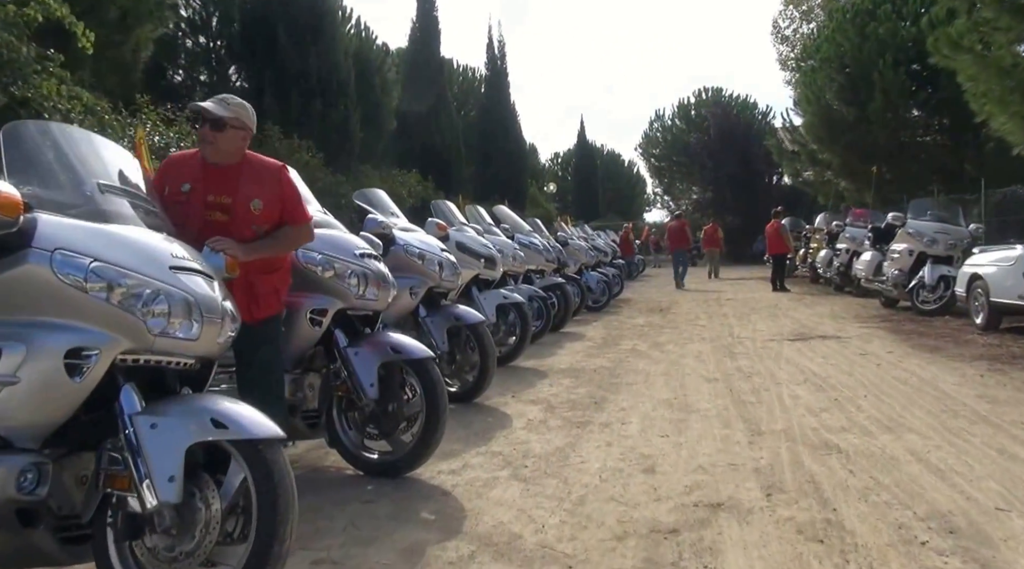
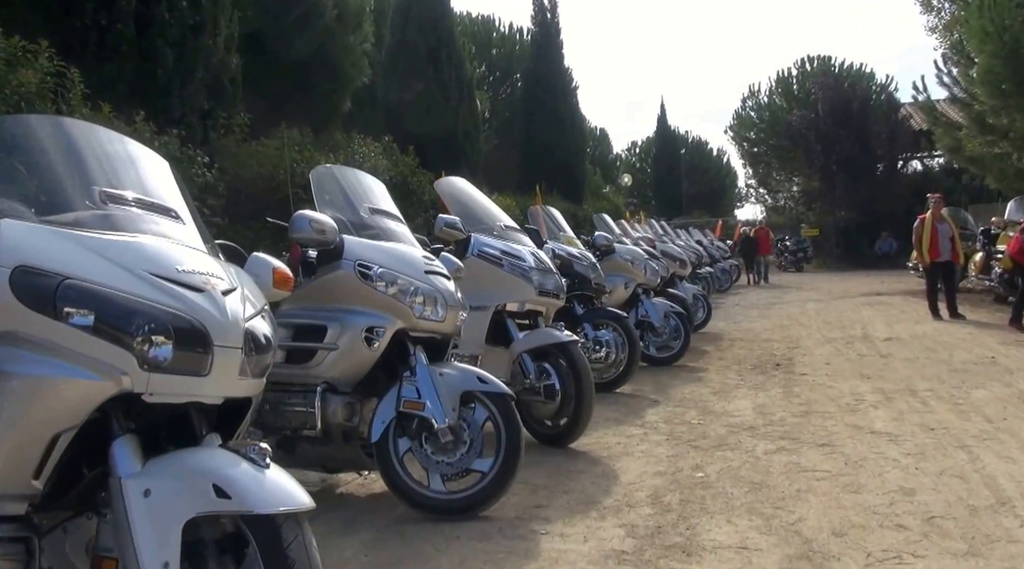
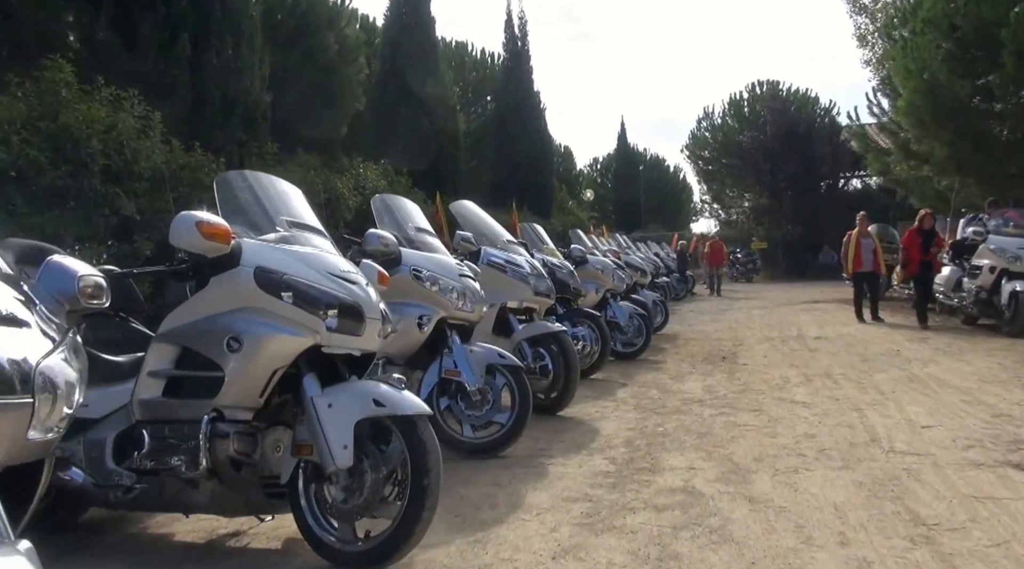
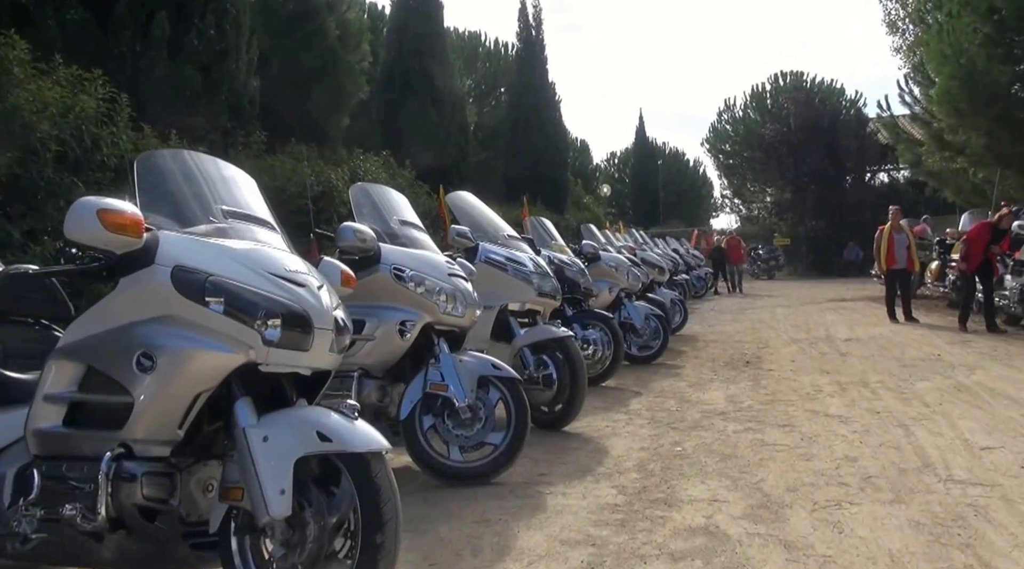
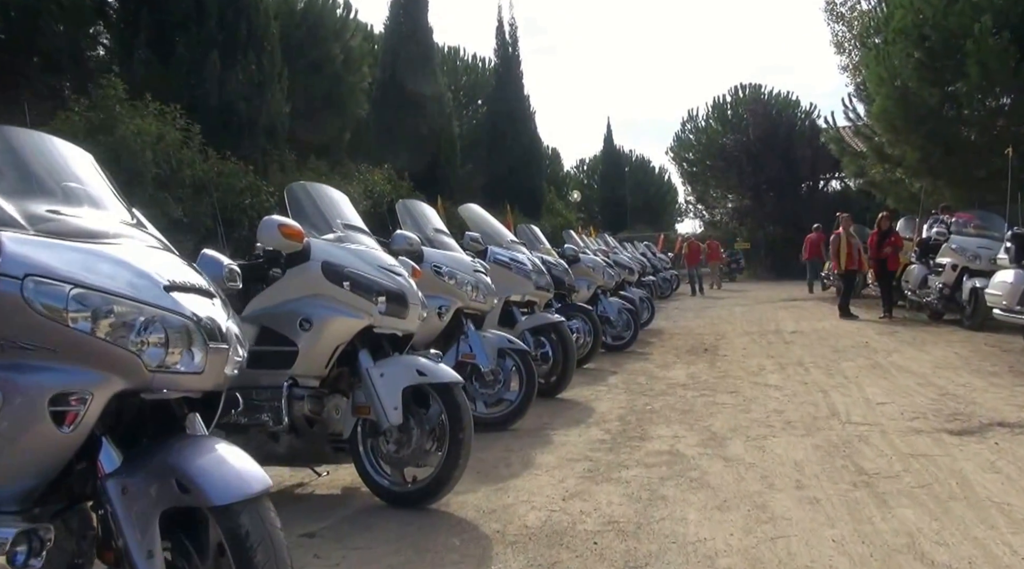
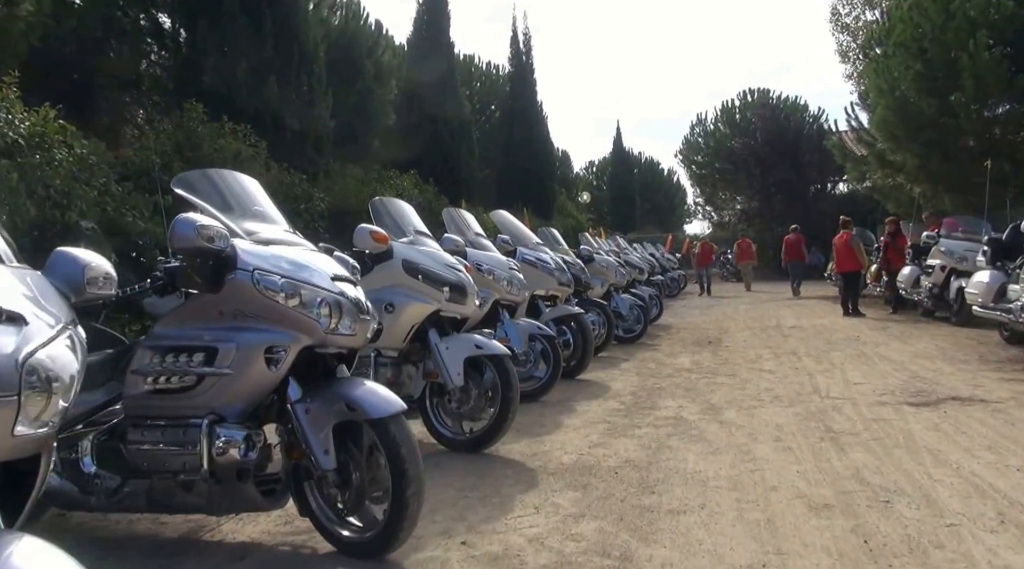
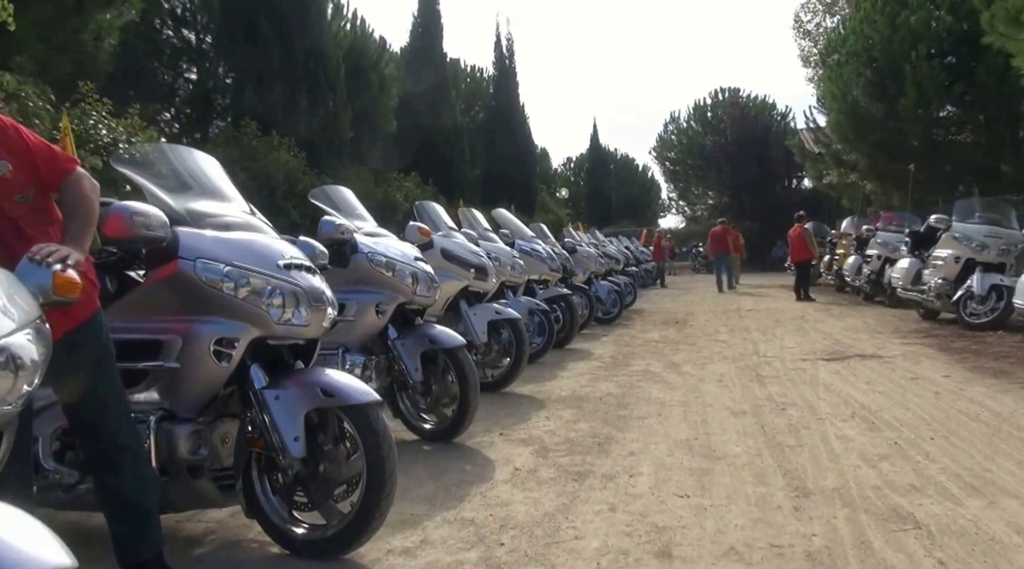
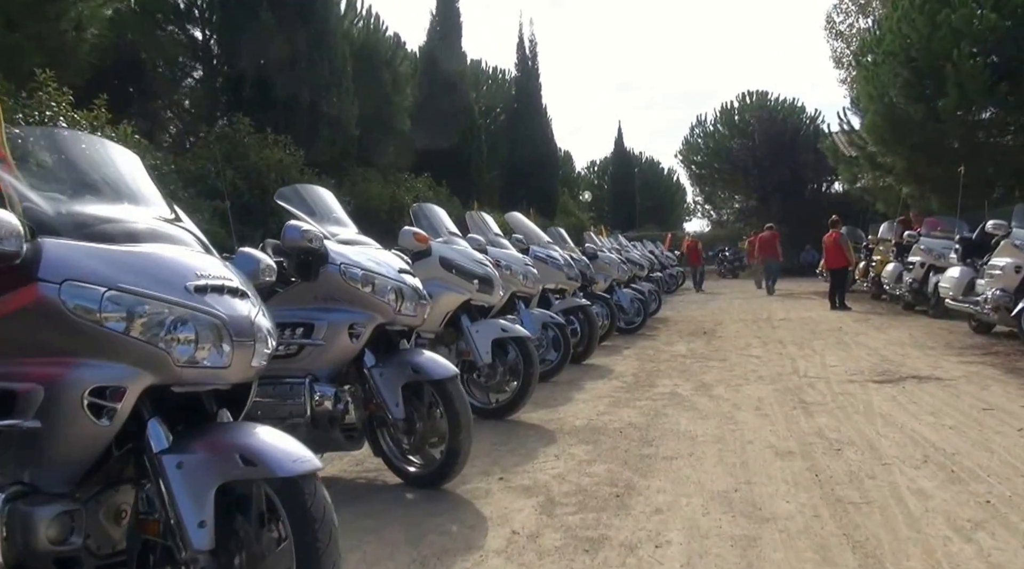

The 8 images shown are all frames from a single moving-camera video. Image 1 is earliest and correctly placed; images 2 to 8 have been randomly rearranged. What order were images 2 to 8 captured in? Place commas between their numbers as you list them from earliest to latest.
7, 8, 6, 5, 3, 4, 2
